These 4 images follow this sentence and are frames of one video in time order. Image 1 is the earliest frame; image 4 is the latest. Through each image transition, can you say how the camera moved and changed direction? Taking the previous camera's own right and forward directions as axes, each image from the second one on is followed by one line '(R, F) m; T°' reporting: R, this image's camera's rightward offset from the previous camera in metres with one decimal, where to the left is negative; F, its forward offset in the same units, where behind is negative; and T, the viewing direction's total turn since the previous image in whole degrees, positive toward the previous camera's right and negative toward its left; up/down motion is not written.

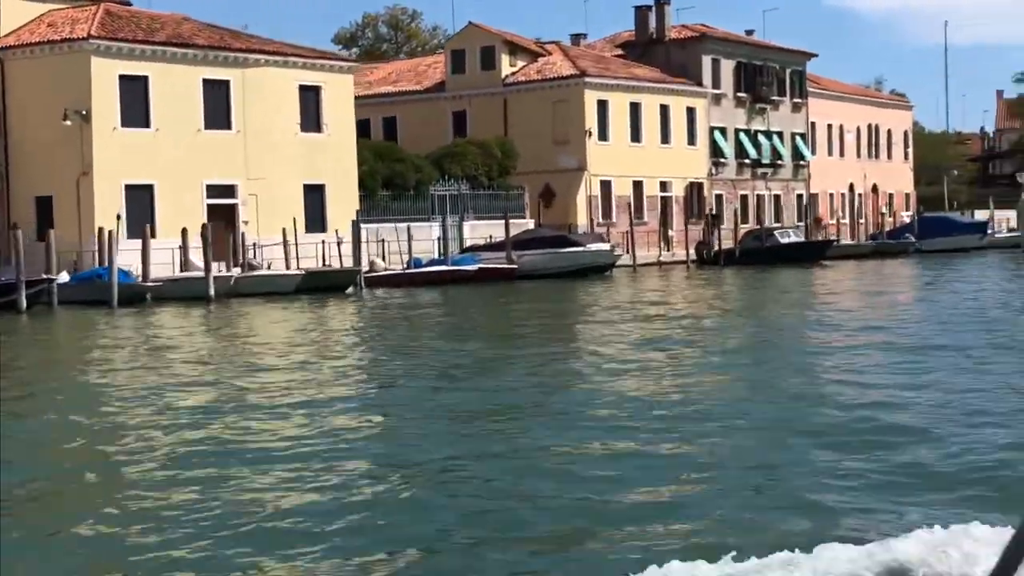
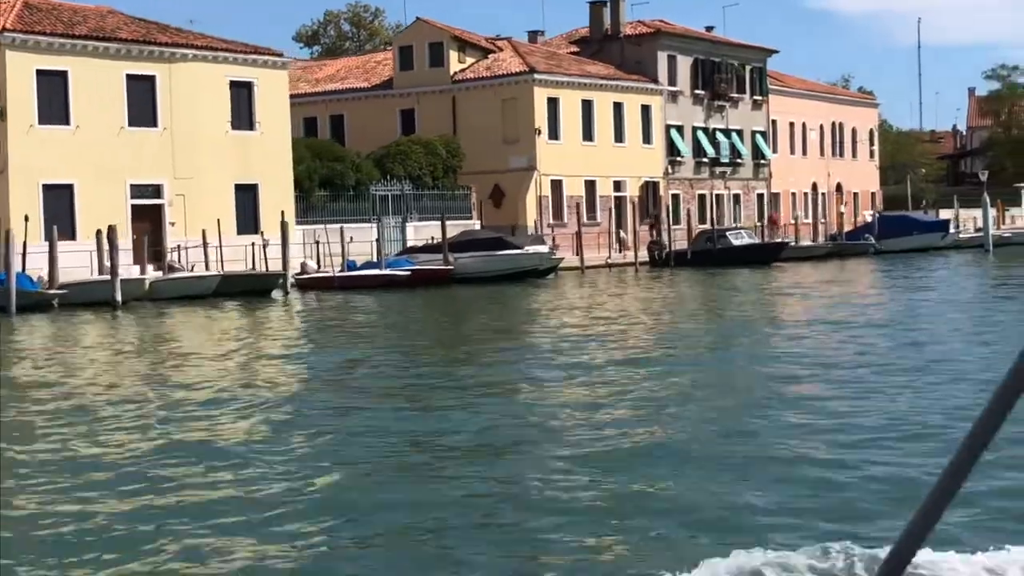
(+1.1, +1.3) m; +1°
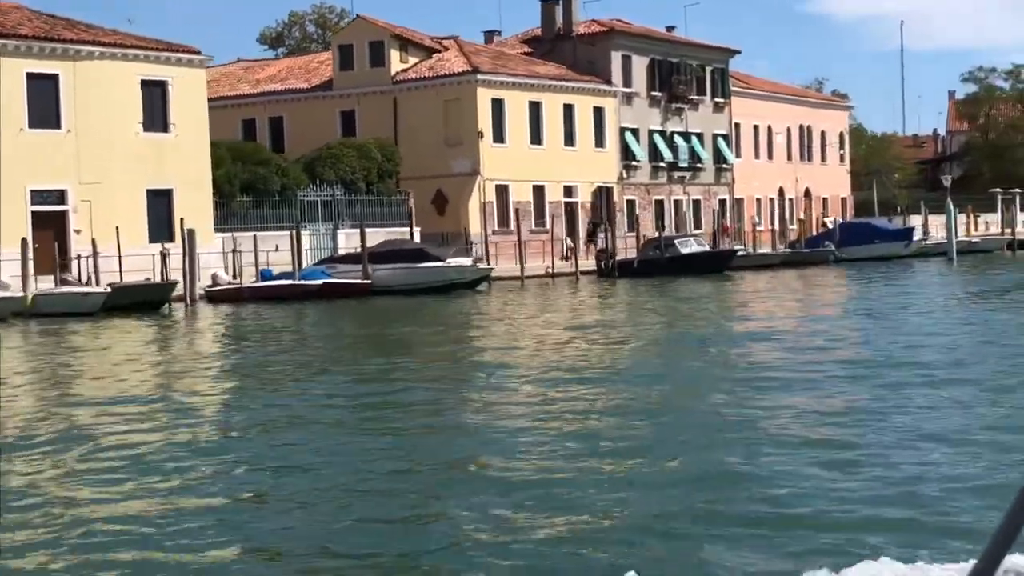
(+1.6, +2.0) m; 0°
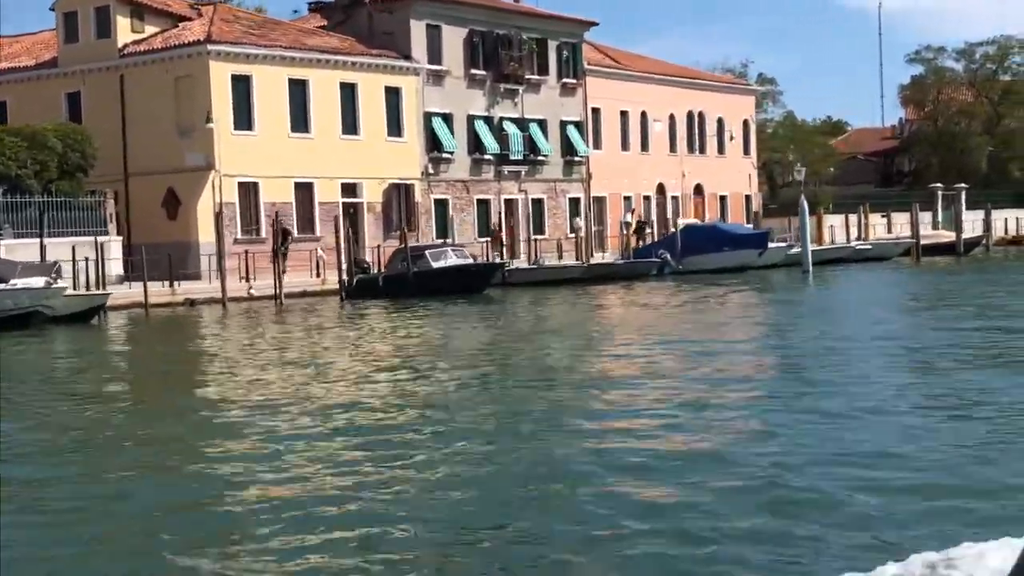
(+7.1, +8.5) m; -1°
